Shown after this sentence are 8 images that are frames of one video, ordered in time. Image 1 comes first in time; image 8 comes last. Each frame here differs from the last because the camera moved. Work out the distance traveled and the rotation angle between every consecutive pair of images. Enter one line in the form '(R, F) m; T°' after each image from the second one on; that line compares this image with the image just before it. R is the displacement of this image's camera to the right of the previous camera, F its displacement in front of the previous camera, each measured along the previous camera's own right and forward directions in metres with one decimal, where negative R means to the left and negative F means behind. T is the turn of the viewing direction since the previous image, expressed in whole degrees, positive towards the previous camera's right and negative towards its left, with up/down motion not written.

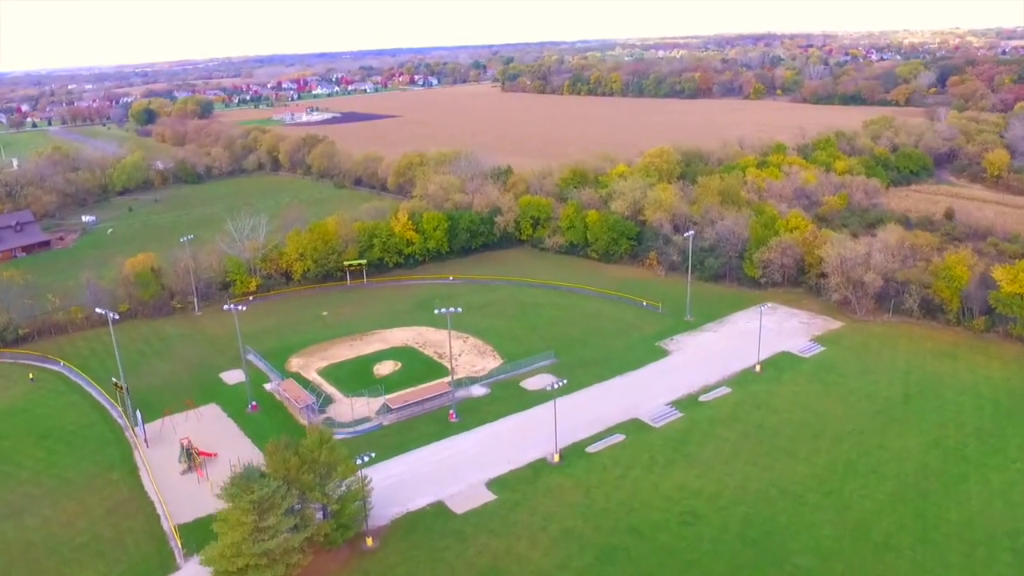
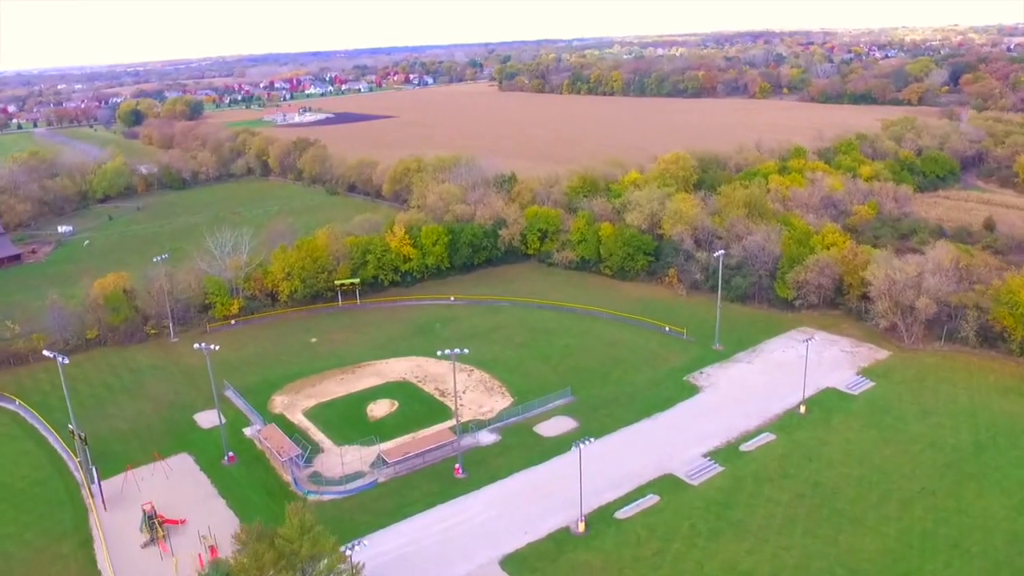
(-1.1, +5.5) m; 0°
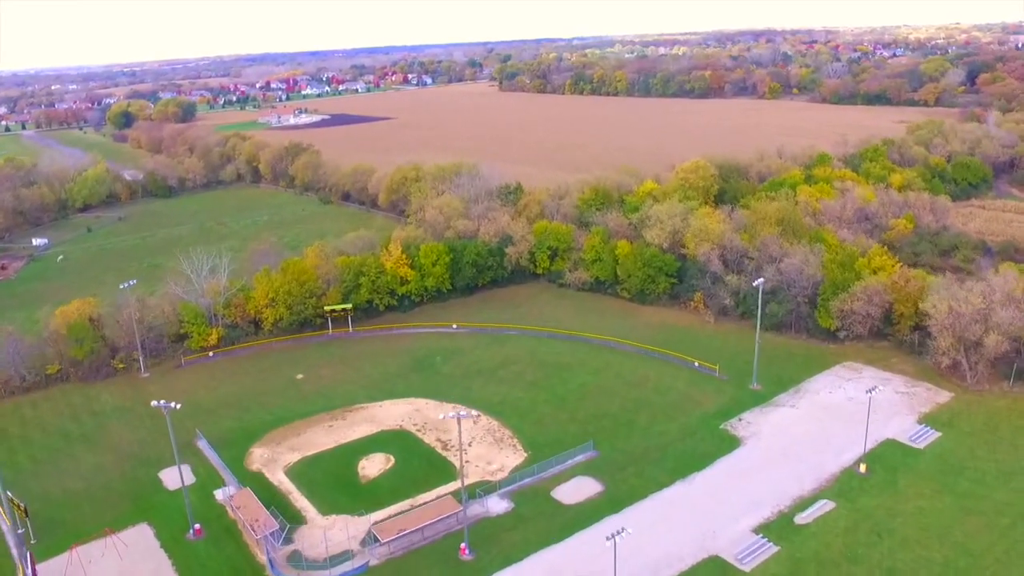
(-0.9, +5.7) m; 0°
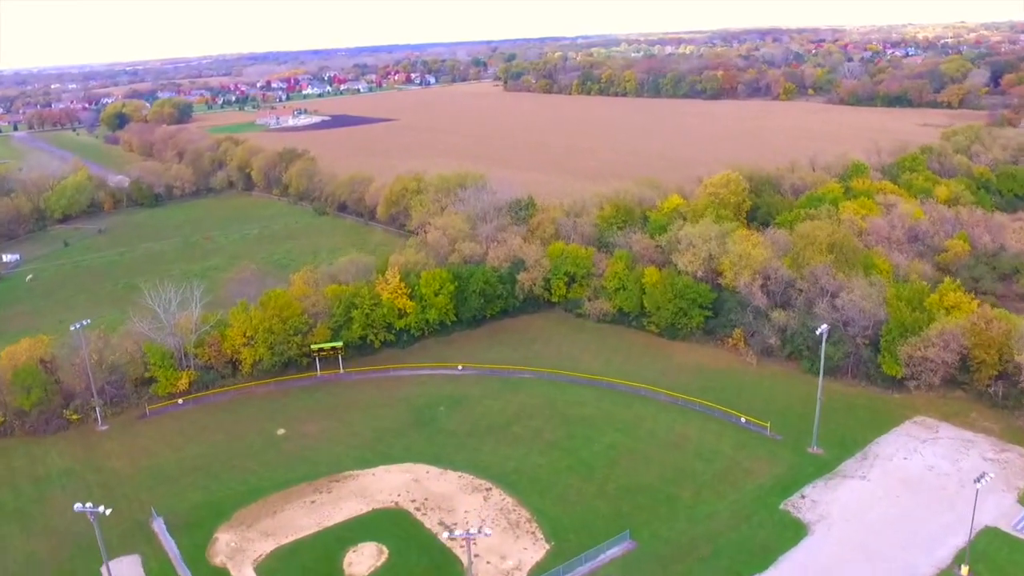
(-0.9, +6.7) m; 0°
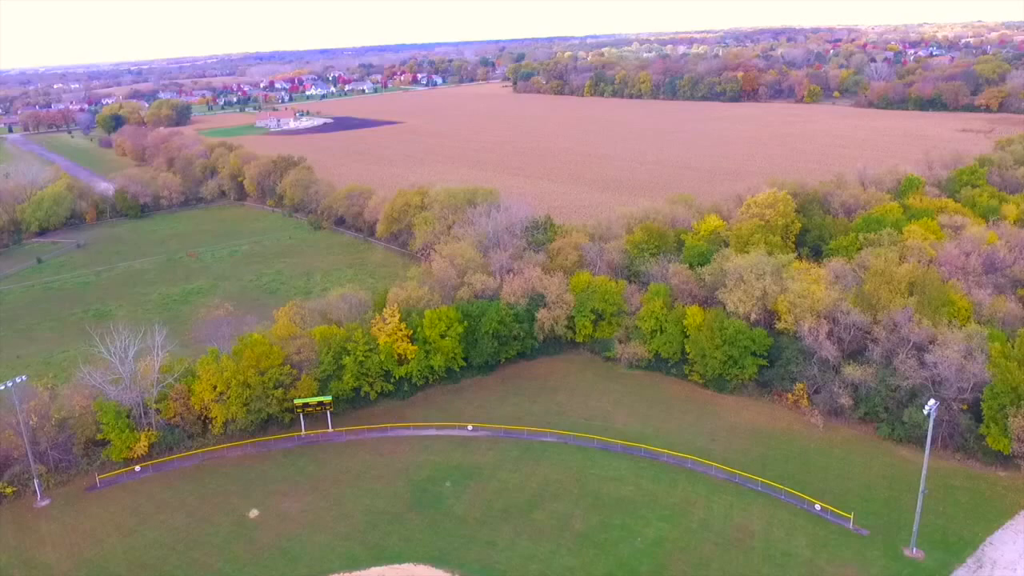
(-1.0, +7.3) m; -1°
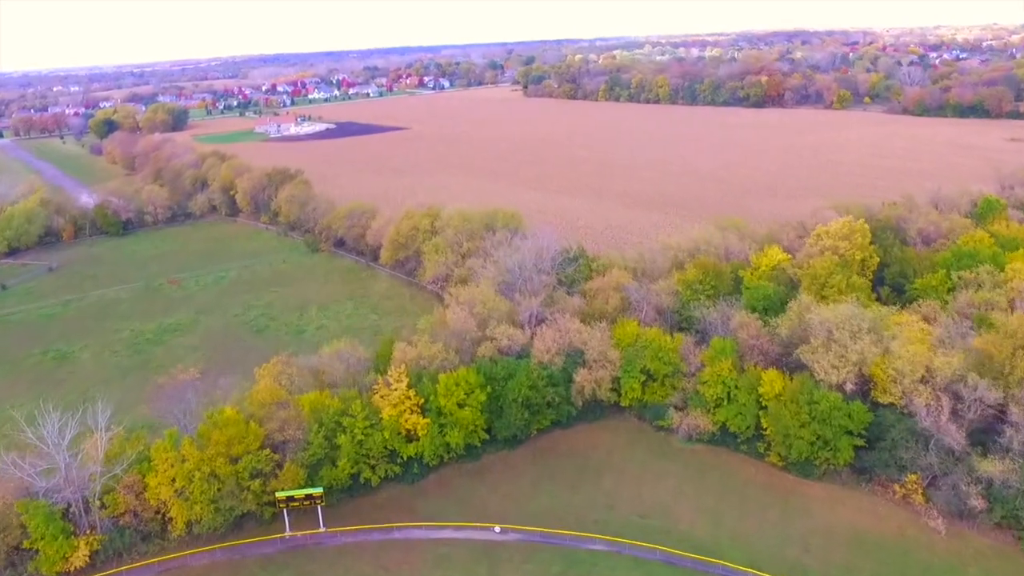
(-1.9, +8.2) m; 0°
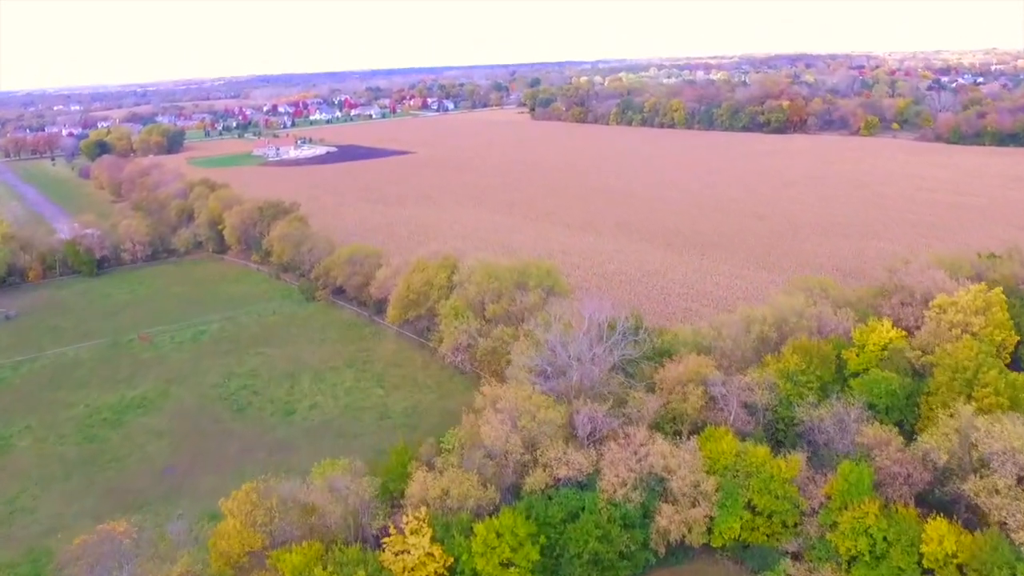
(-2.9, +9.6) m; 0°
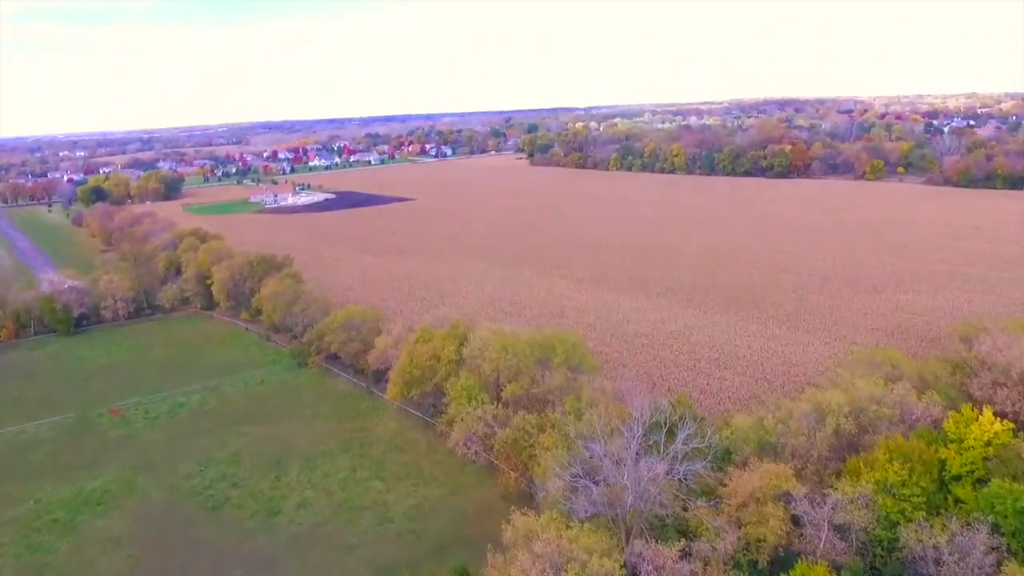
(-1.7, +6.0) m; 0°
